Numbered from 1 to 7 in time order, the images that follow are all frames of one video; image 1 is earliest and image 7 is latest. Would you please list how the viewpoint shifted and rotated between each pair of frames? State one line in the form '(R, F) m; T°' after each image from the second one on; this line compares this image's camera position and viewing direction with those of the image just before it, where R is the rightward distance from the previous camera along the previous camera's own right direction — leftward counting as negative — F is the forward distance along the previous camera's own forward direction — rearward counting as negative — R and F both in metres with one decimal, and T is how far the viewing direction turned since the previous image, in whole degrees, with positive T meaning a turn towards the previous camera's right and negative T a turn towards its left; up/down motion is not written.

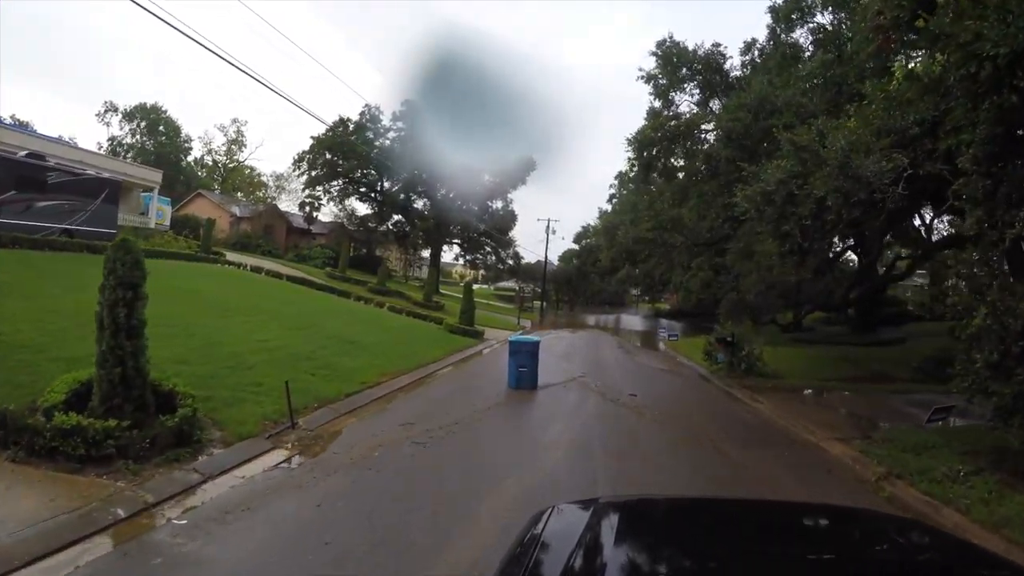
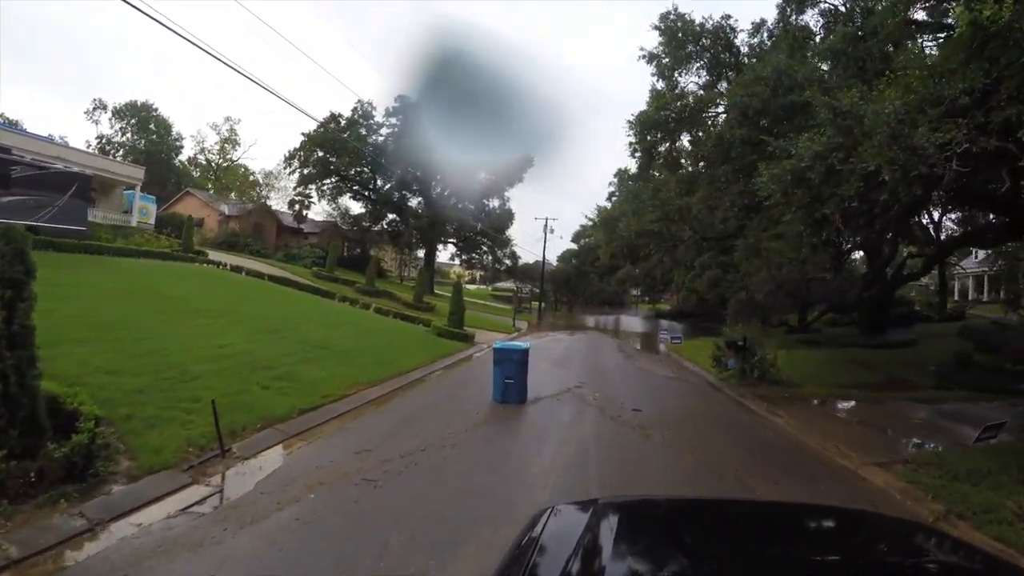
(+0.2, +1.2) m; 0°
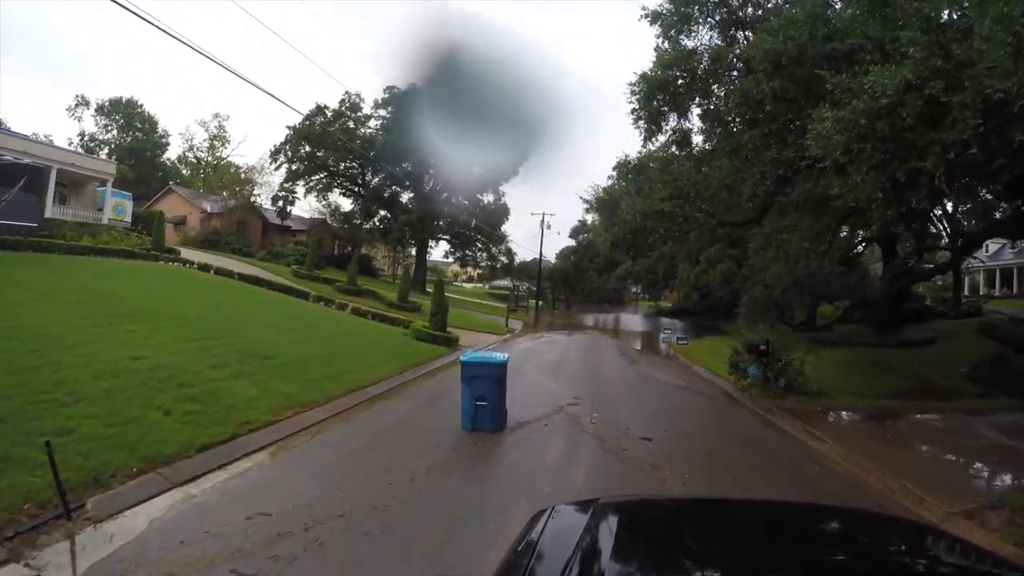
(+0.2, +1.7) m; 0°
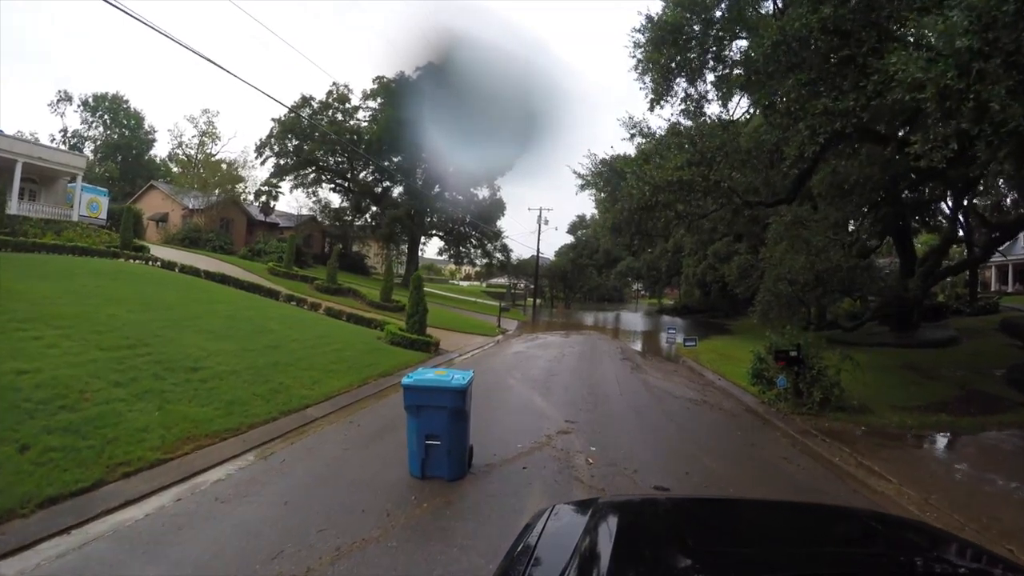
(+0.2, +1.7) m; 0°
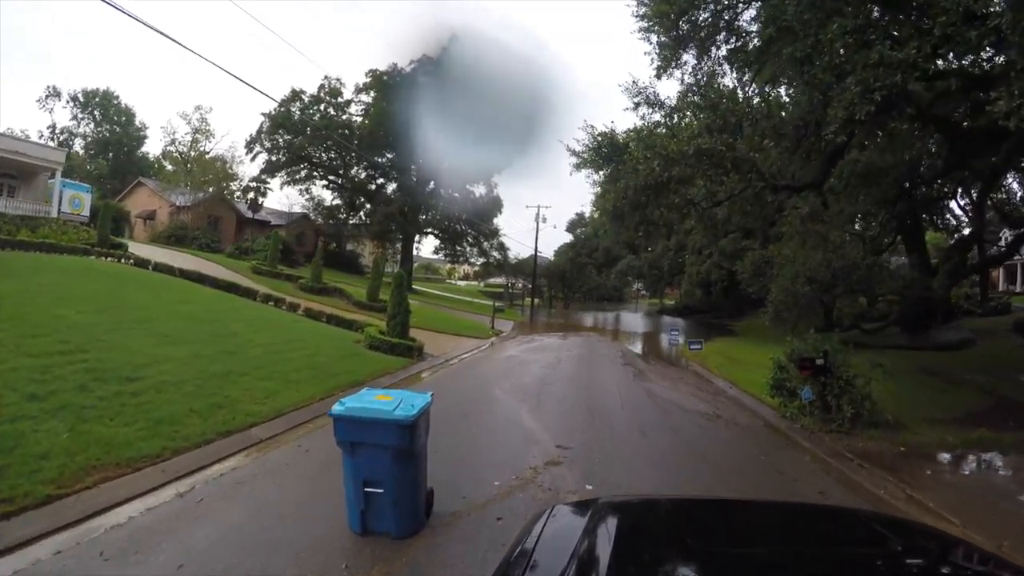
(+0.1, +1.1) m; 0°
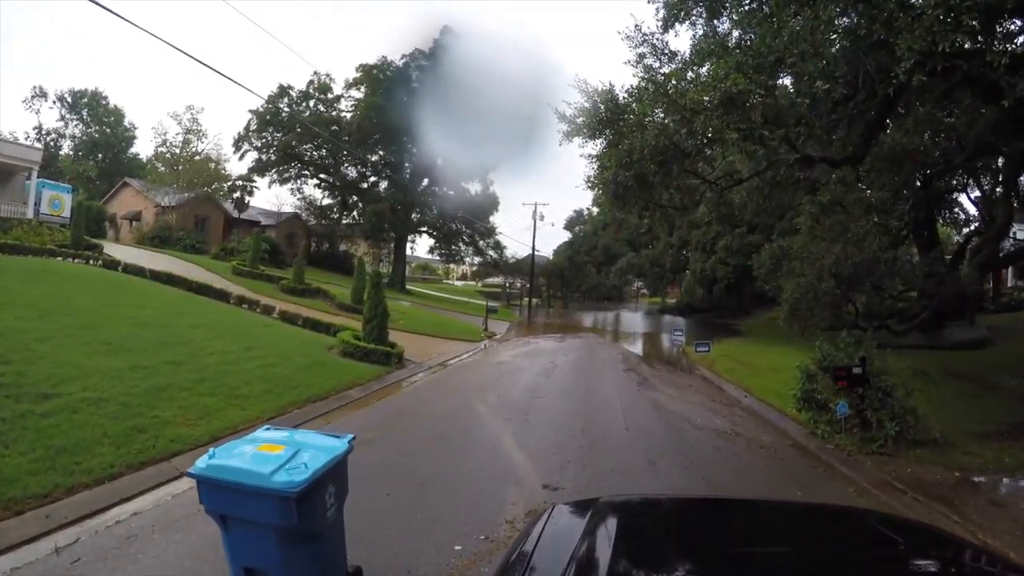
(+0.2, +1.1) m; 0°
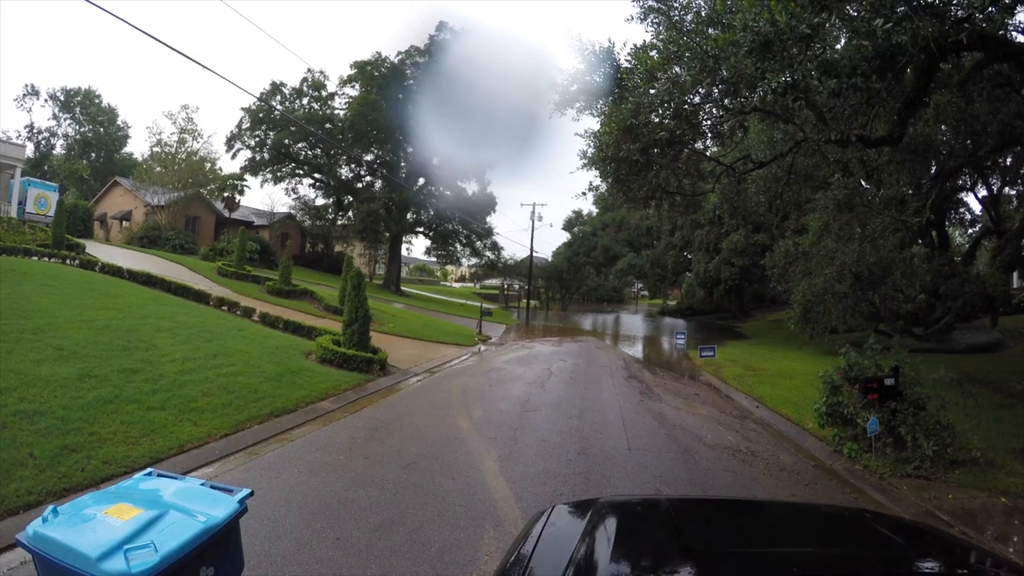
(+0.1, +0.7) m; 0°
